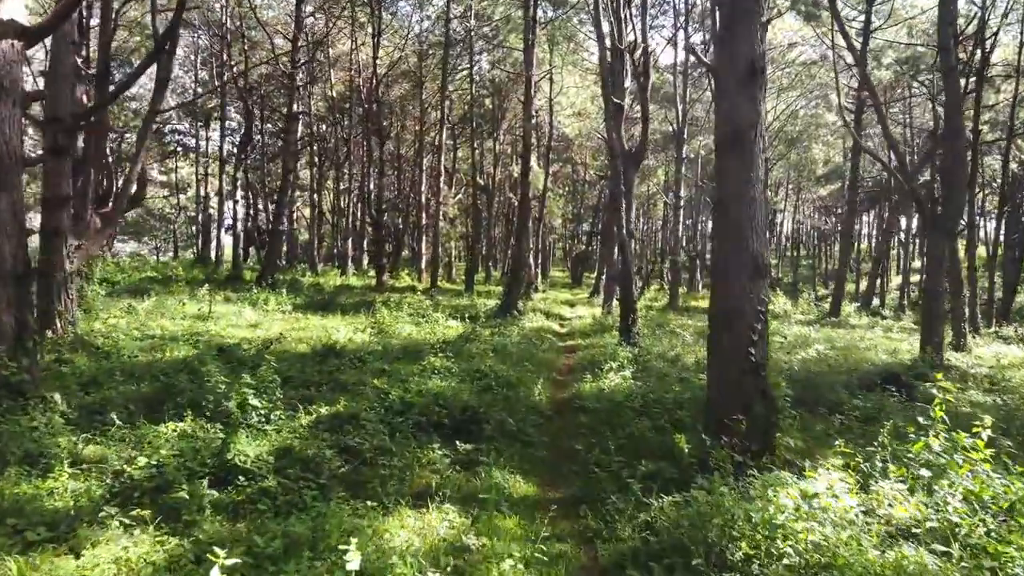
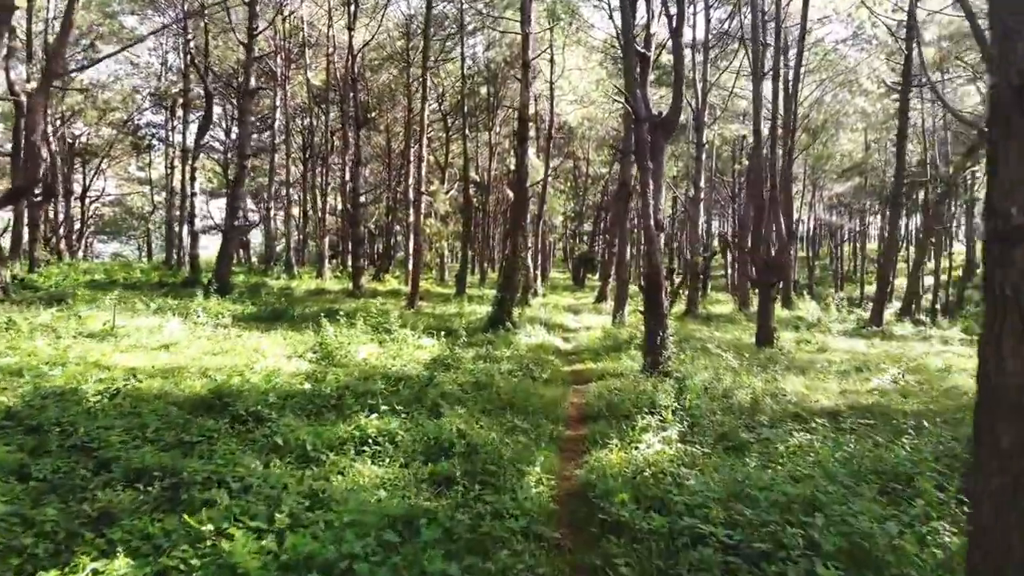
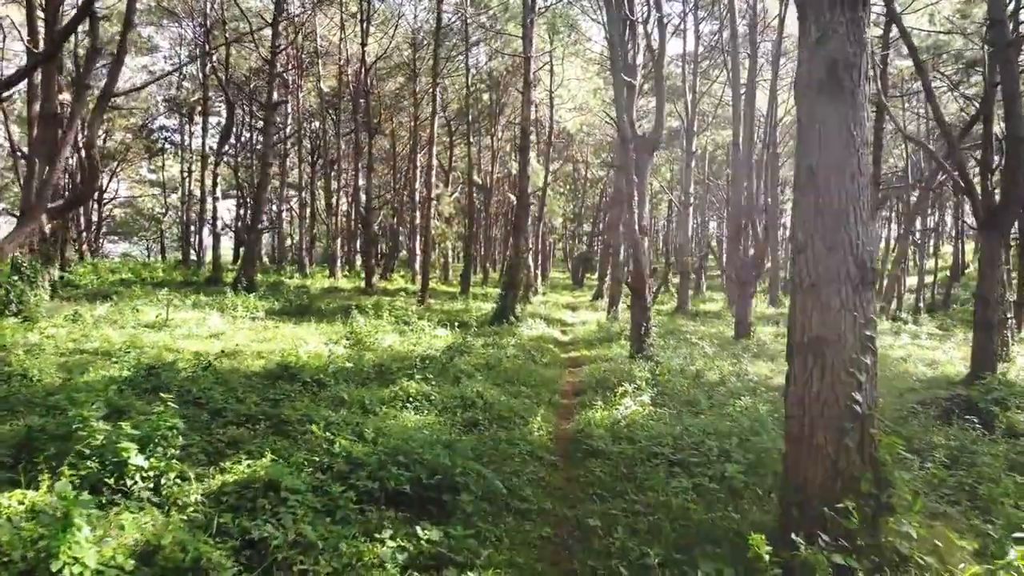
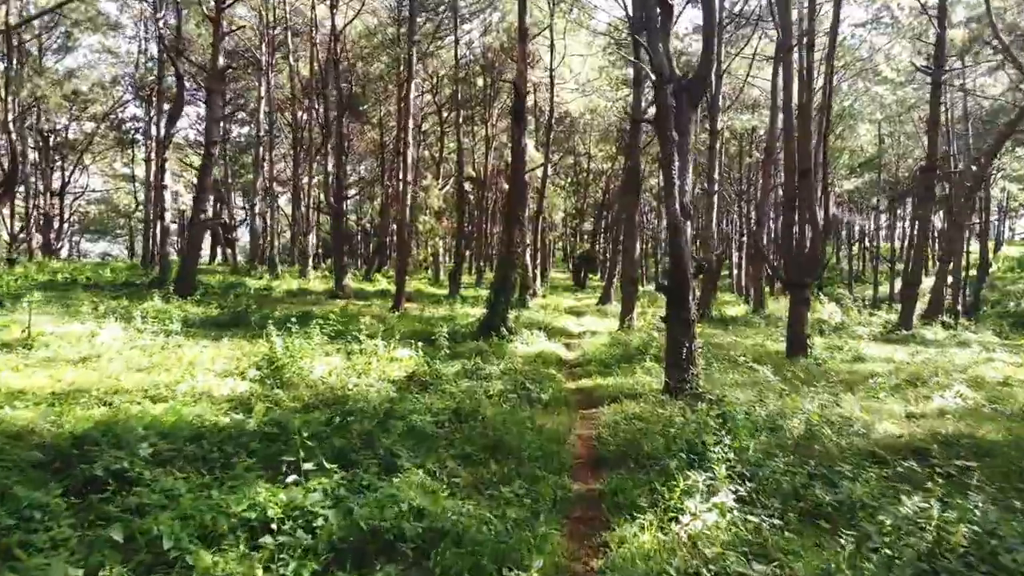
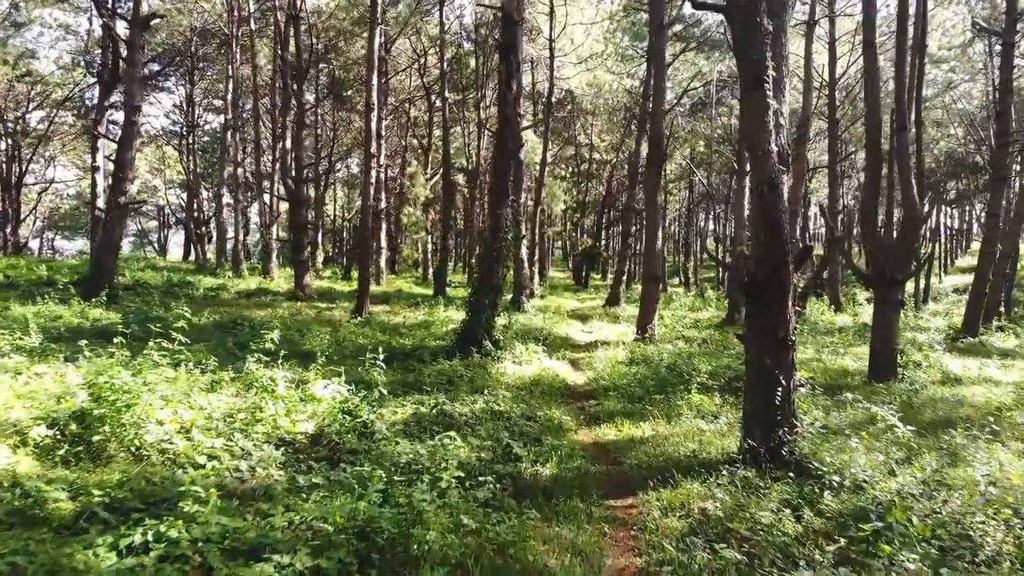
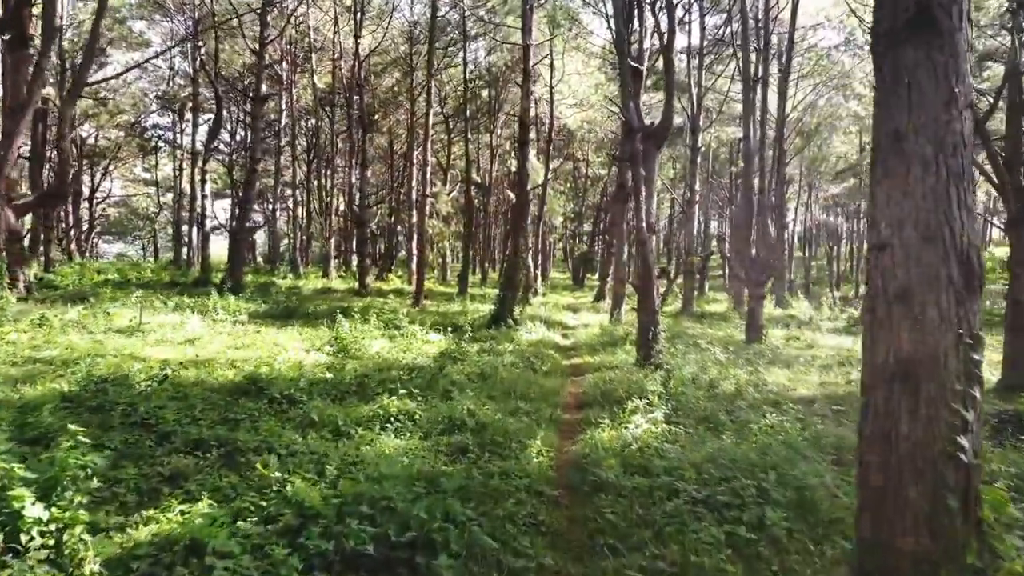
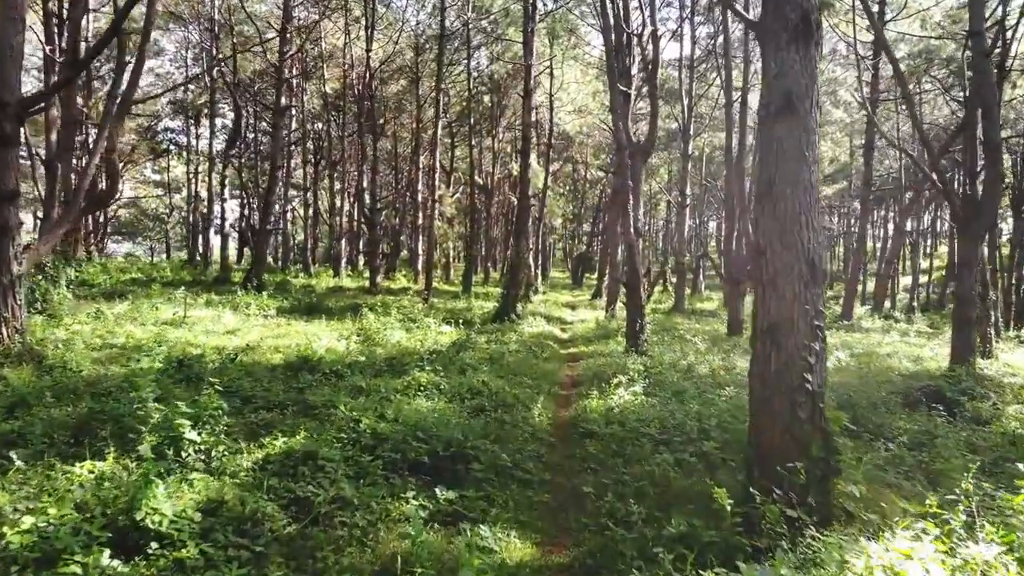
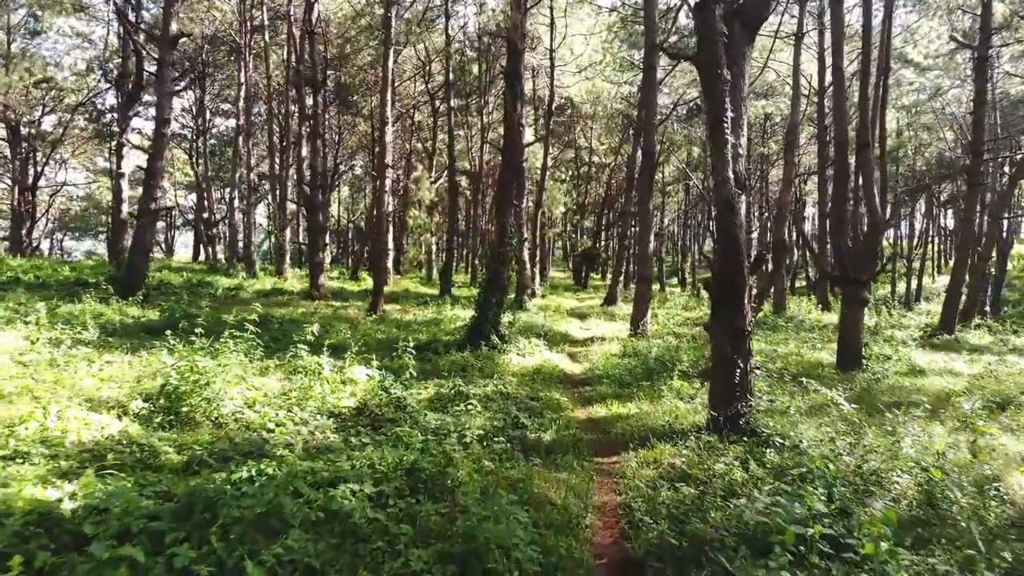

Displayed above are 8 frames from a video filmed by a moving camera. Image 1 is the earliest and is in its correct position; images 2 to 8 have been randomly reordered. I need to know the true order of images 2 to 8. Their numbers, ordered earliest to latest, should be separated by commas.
7, 3, 6, 2, 4, 8, 5
